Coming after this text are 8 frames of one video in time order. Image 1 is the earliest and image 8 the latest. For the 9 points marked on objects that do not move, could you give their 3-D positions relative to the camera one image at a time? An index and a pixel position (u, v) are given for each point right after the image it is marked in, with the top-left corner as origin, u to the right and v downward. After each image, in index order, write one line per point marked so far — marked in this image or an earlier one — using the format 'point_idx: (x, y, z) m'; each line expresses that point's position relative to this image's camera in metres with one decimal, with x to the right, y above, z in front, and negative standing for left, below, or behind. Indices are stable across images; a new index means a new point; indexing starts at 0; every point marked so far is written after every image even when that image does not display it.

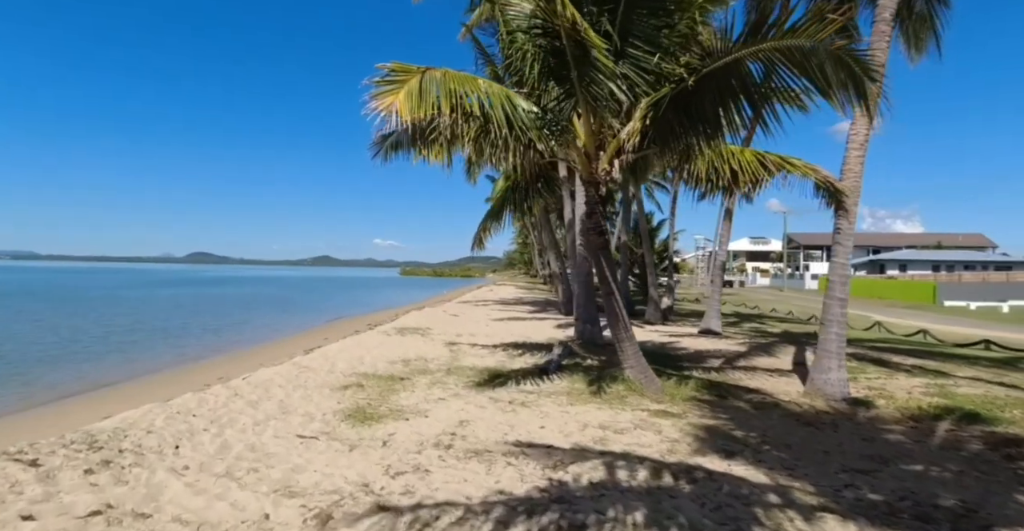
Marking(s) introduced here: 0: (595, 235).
0: (+1.1, +0.4, +6.6) m
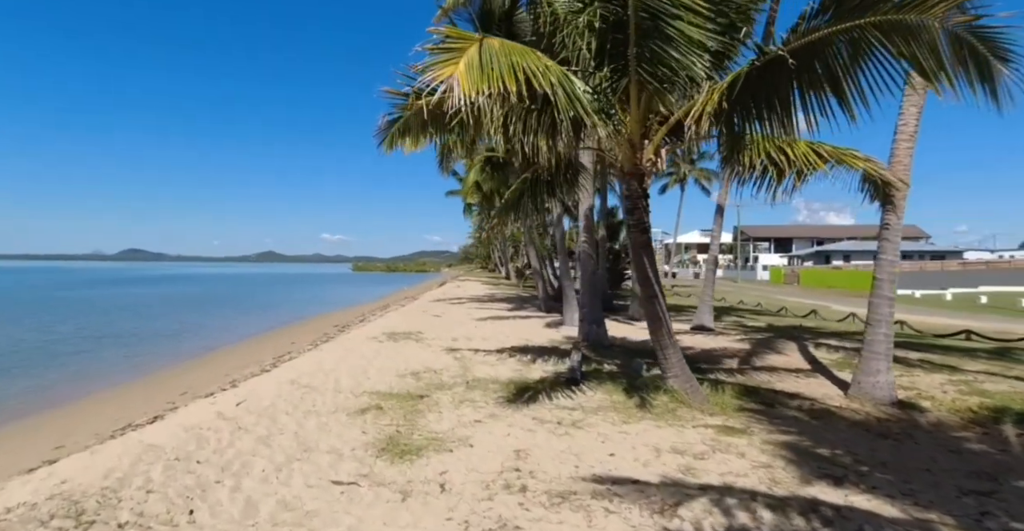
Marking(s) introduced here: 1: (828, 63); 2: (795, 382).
0: (+1.5, +0.4, +6.0) m
1: (+2.9, +1.9, +4.5) m
2: (+4.5, -1.9, +7.7) m
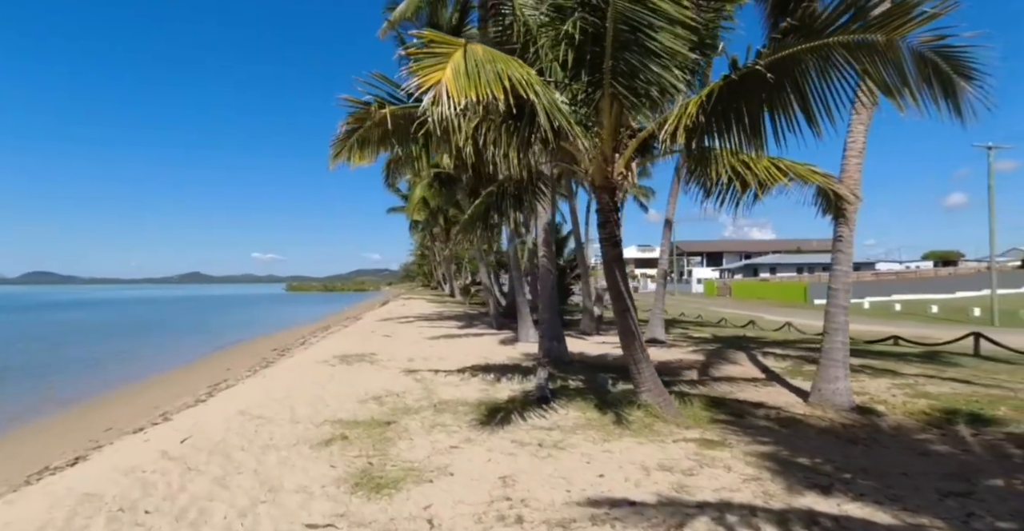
0: (+1.2, +0.2, +6.0) m
1: (+2.7, +1.8, +4.6) m
2: (+4.0, -2.1, +7.9) m
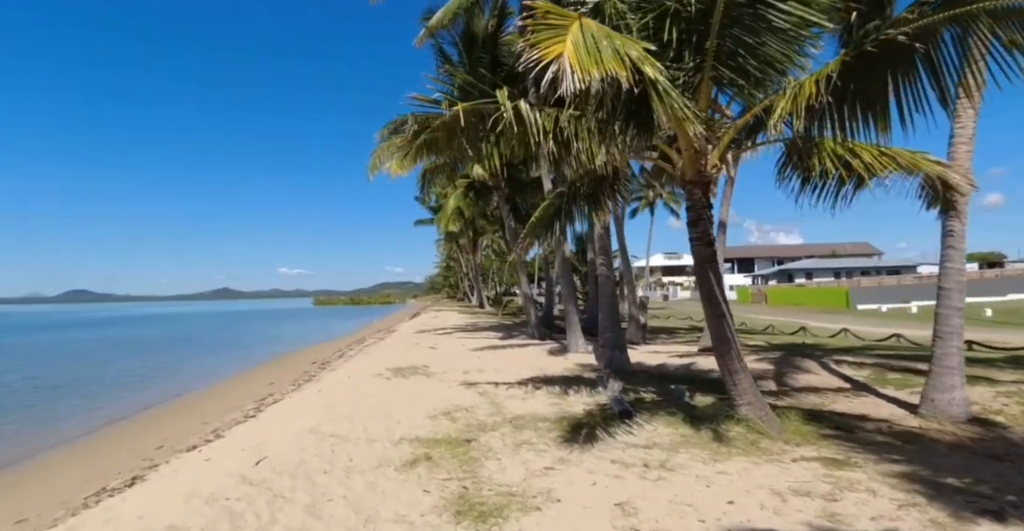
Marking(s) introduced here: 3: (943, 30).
0: (+2.2, +0.2, +5.5) m
1: (+3.6, +1.8, +4.1) m
2: (+5.1, -2.1, +7.2) m
3: (+3.6, +2.0, +4.0) m
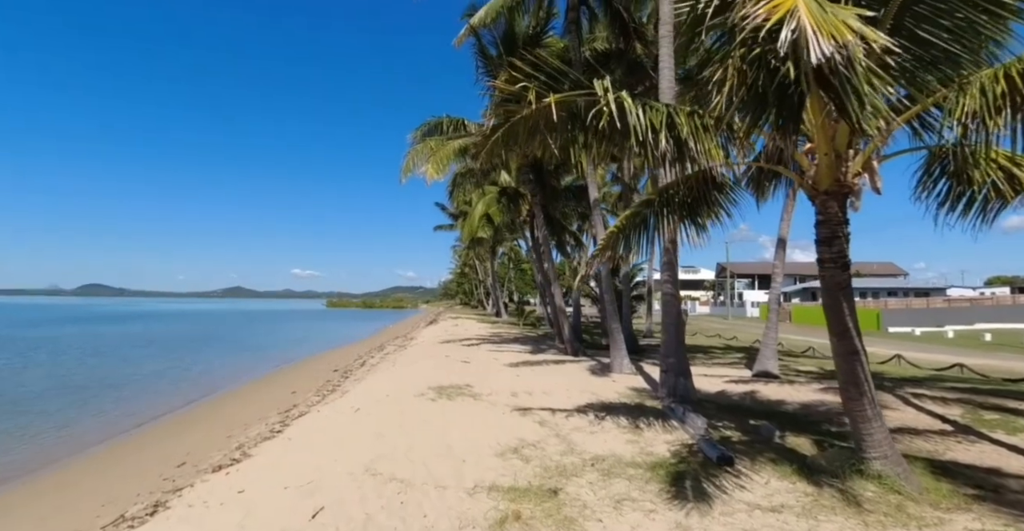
0: (+3.1, 0.0, +4.6) m
1: (+4.6, +1.6, +3.3) m
2: (+6.0, -2.5, +6.3) m
3: (+4.6, +1.7, +3.2) m
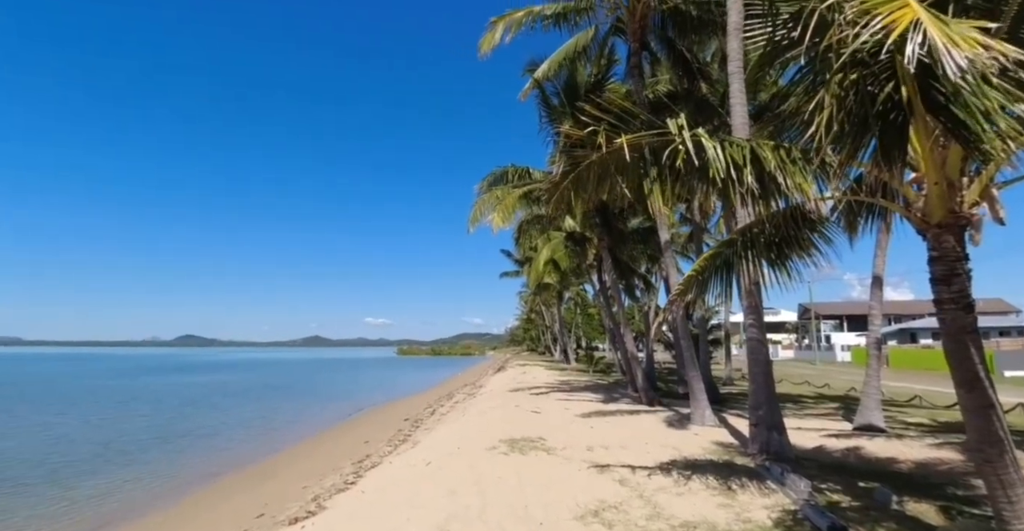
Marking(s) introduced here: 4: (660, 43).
0: (+3.8, -0.4, +4.1) m
1: (+5.0, +1.4, +2.7) m
2: (+6.9, -2.9, +5.1) m
3: (+5.0, +1.6, +2.6) m
4: (+4.1, +6.2, +13.2) m
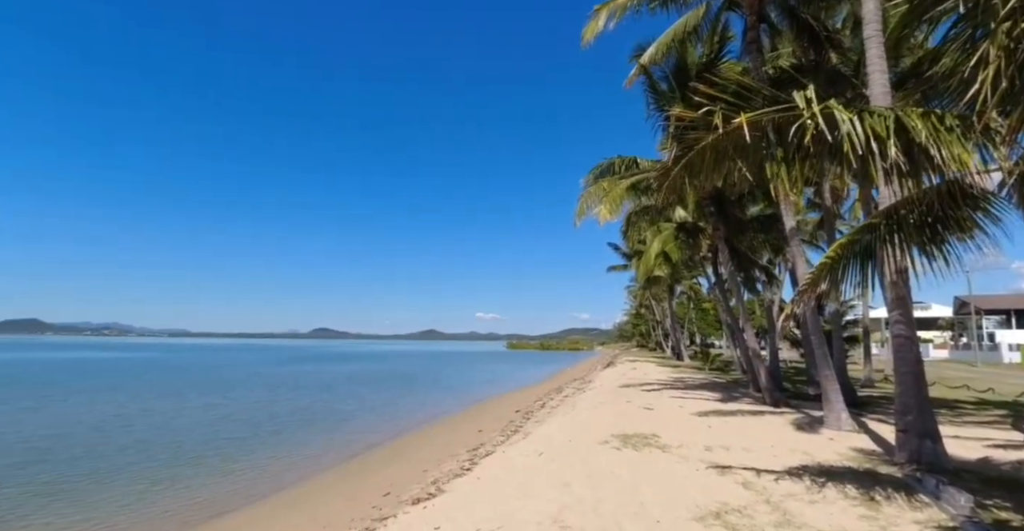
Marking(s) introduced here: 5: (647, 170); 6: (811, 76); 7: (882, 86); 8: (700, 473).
0: (+4.7, -0.3, +3.5) m
1: (+5.6, +1.5, +1.8) m
2: (+8.1, -2.7, +3.8) m
3: (+5.6, +1.7, +1.7) m
4: (+6.9, +6.4, +12.3) m
5: (+4.1, +2.9, +14.5) m
6: (+7.8, +5.0, +12.8) m
7: (+5.8, +2.8, +7.6) m
8: (+2.7, -3.0, +7.0) m
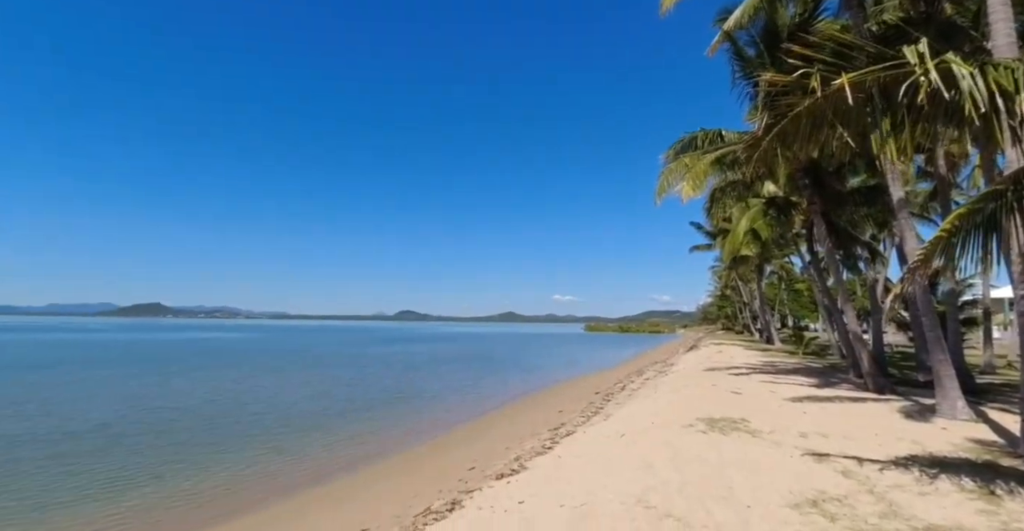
0: (+5.4, -0.1, +3.1) m
1: (+5.9, +1.6, +1.3) m
2: (+8.8, -2.4, +2.9) m
3: (+5.9, +1.8, +1.2) m
4: (+8.7, +7.0, +11.2) m
5: (+6.4, +3.5, +13.9) m
6: (+9.8, +5.5, +11.6) m
7: (+7.0, +3.1, +6.9) m
8: (+4.1, -2.7, +7.0) m
